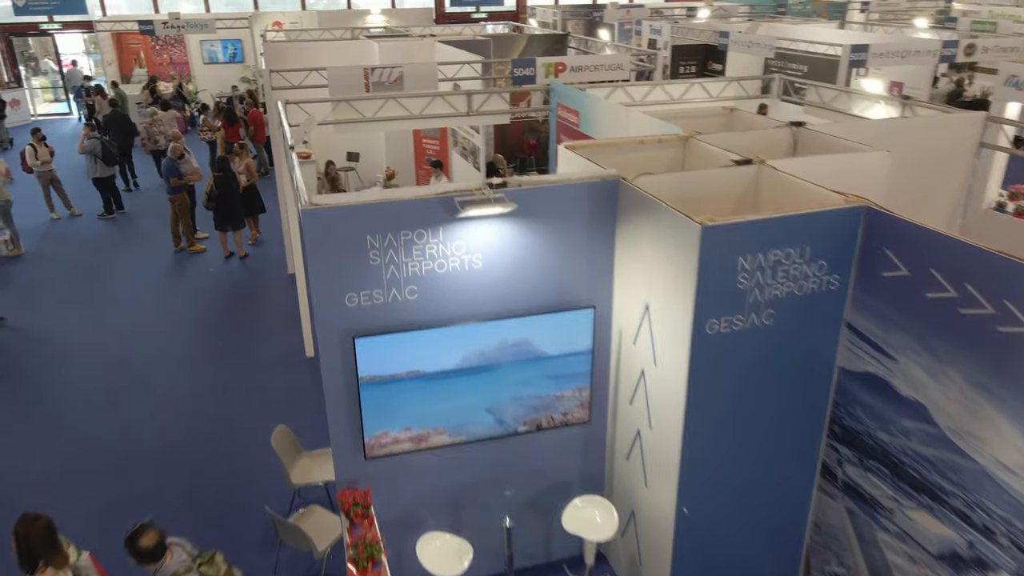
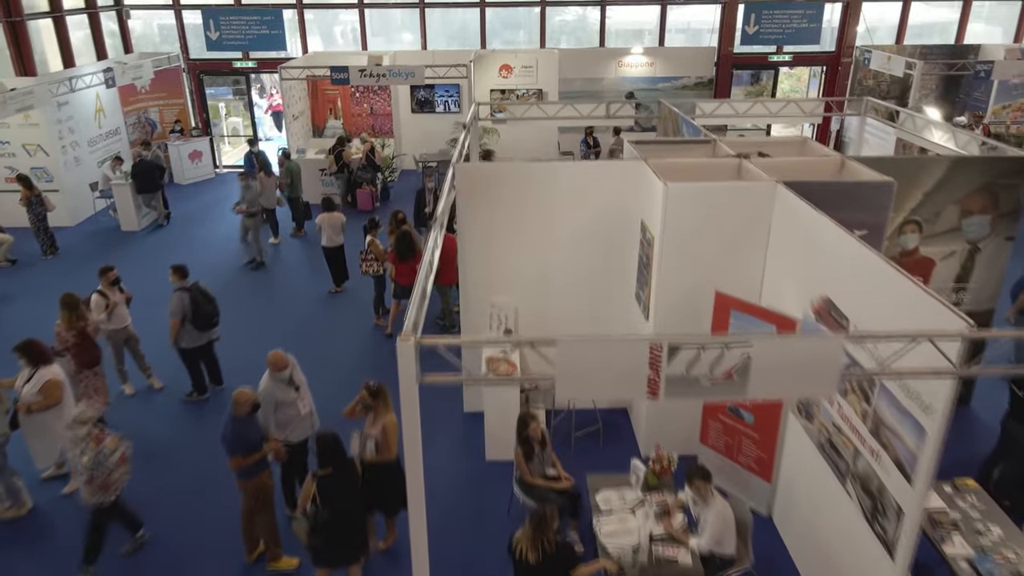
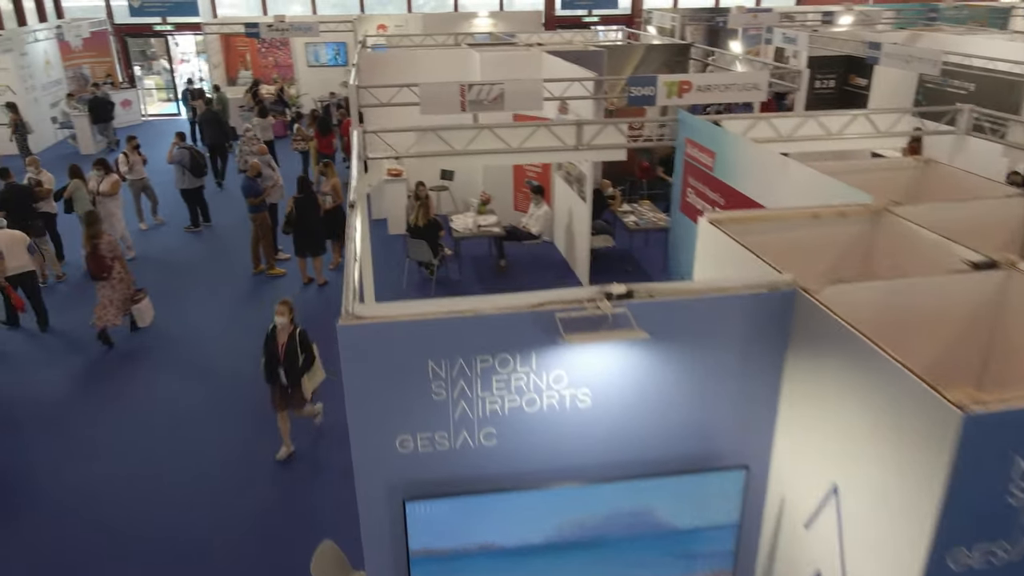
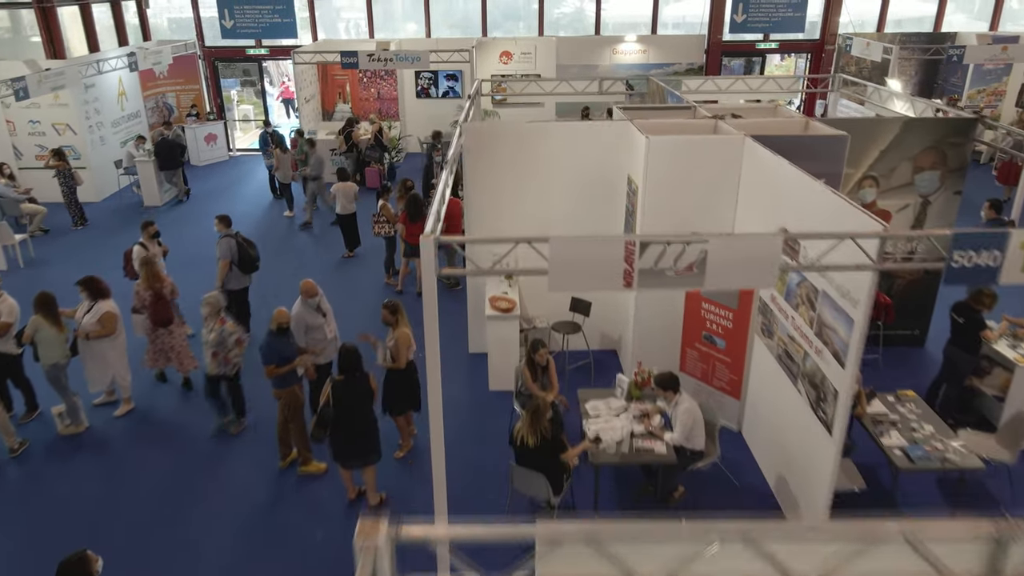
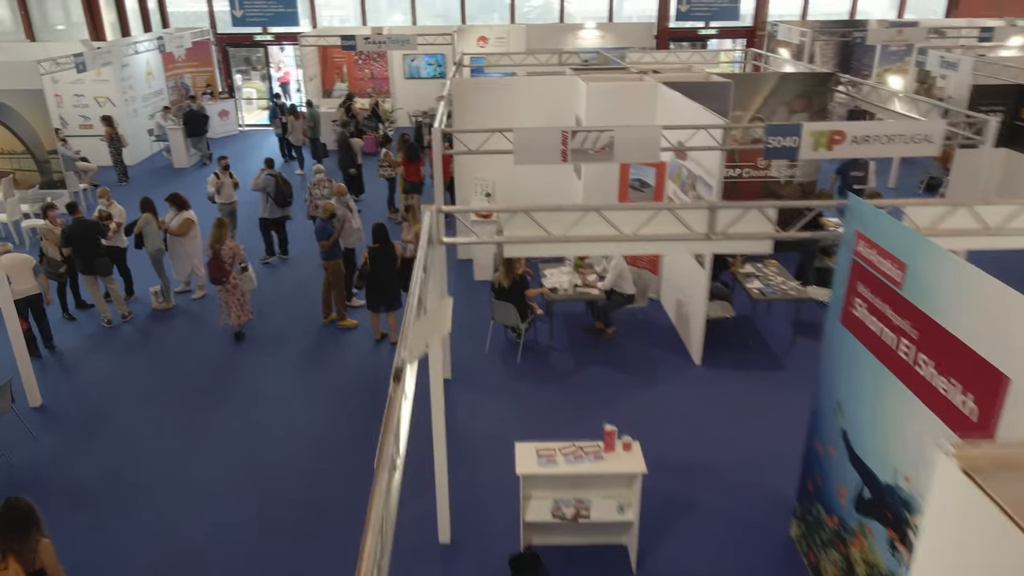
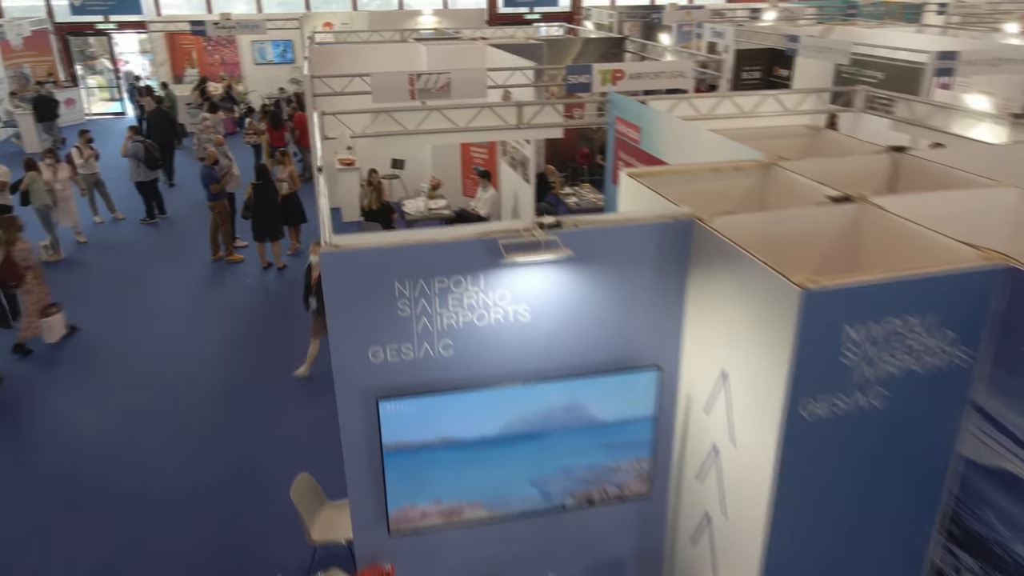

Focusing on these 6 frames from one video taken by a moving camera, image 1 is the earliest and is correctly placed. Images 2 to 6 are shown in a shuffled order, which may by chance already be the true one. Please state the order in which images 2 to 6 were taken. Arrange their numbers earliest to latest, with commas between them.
6, 3, 5, 4, 2
